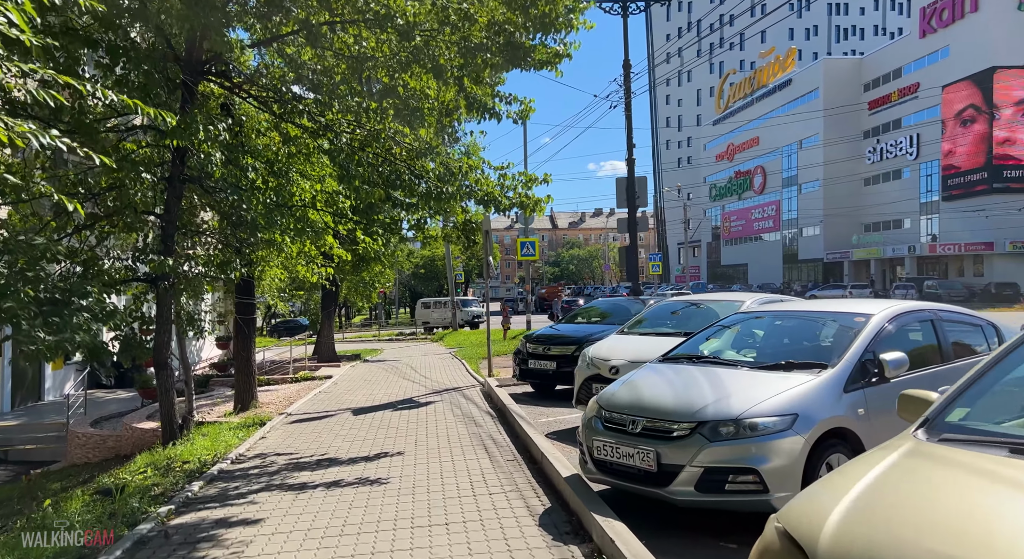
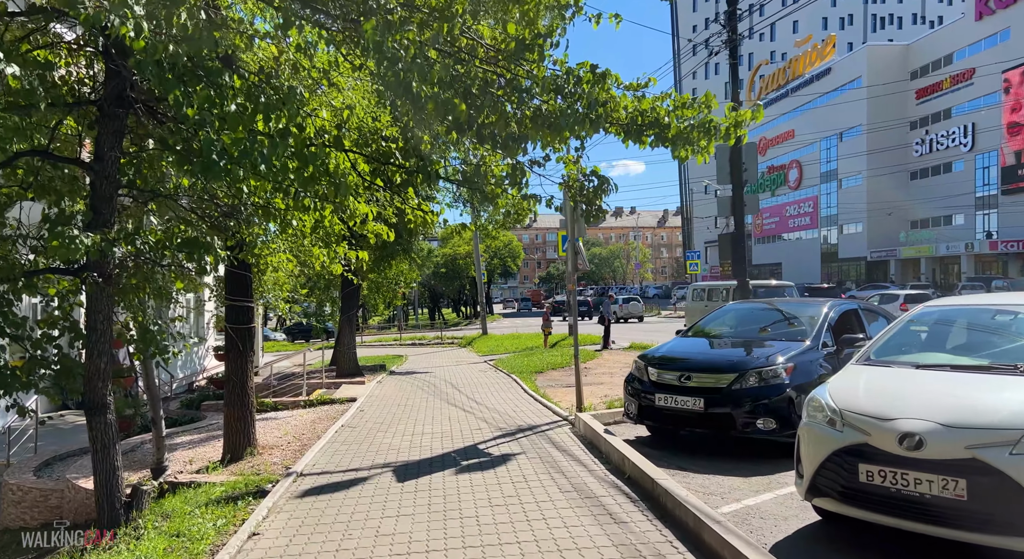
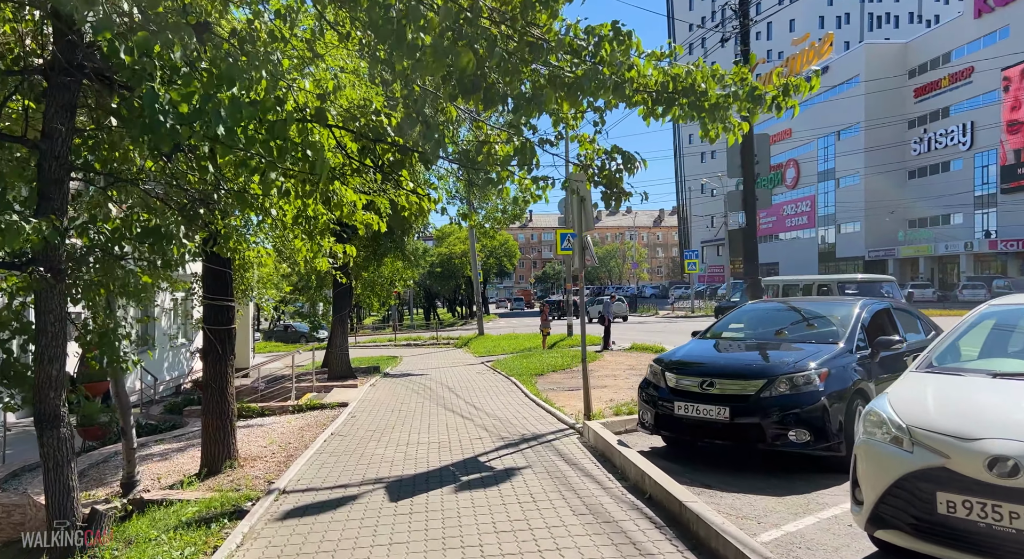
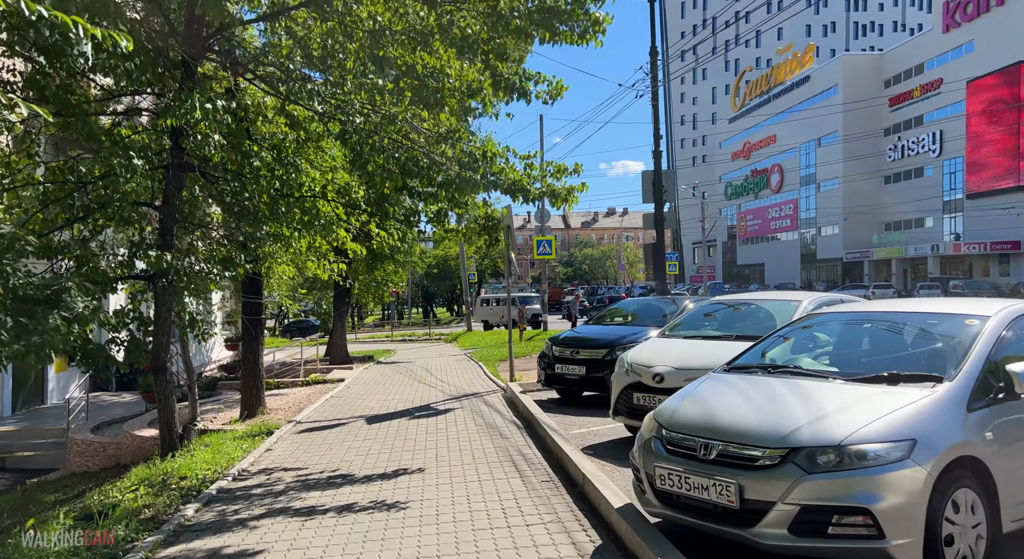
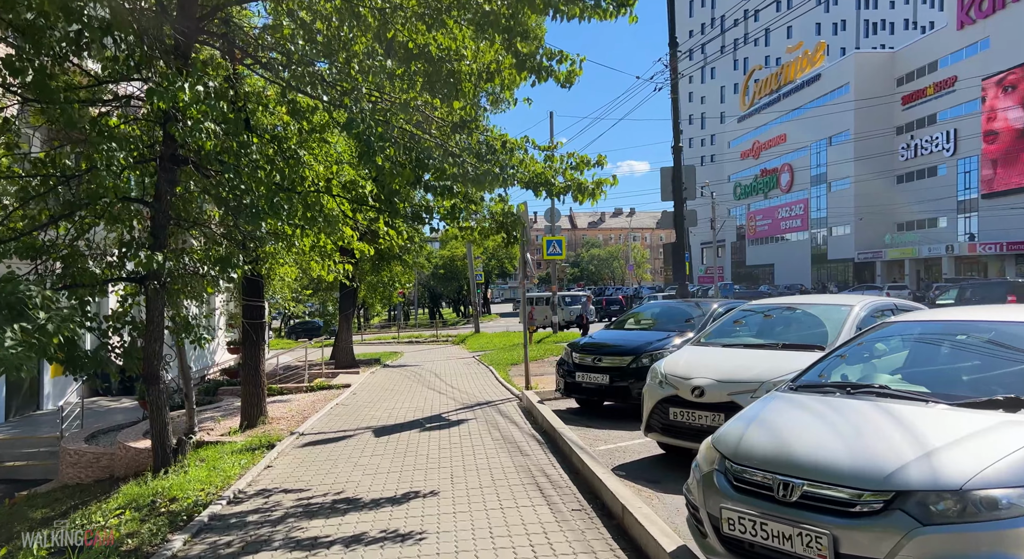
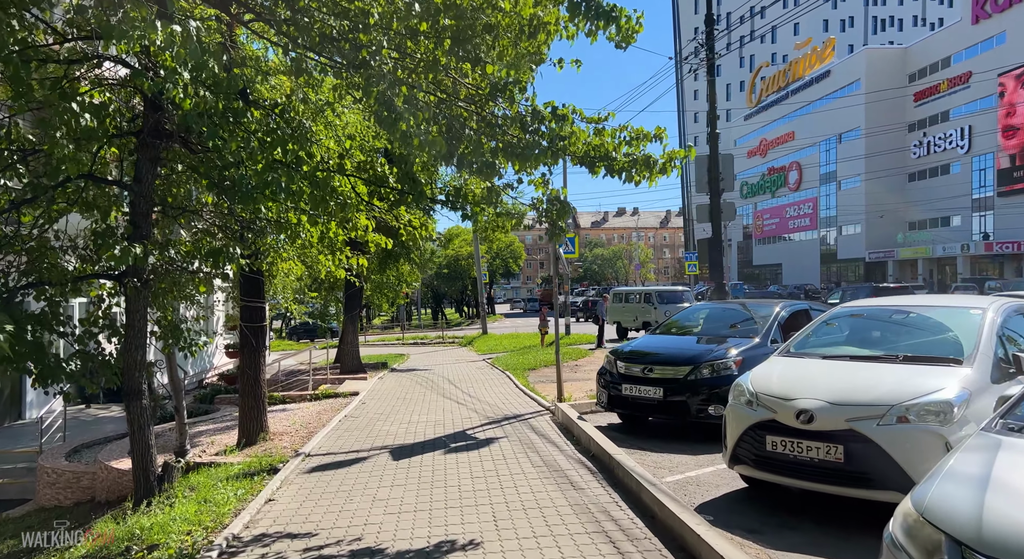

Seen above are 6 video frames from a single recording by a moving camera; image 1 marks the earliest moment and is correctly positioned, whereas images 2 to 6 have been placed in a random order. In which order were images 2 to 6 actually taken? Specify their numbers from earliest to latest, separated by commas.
4, 5, 6, 2, 3
